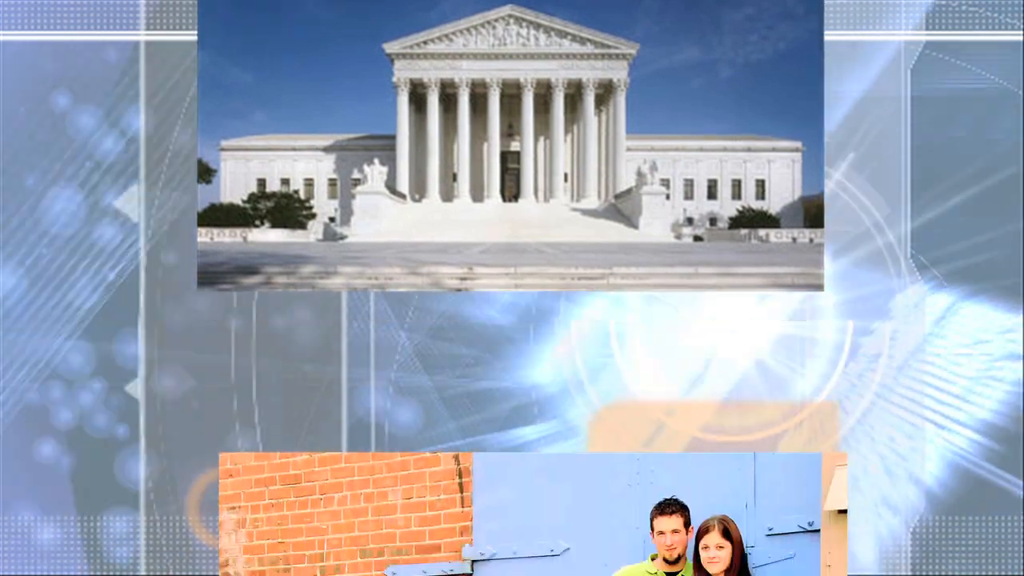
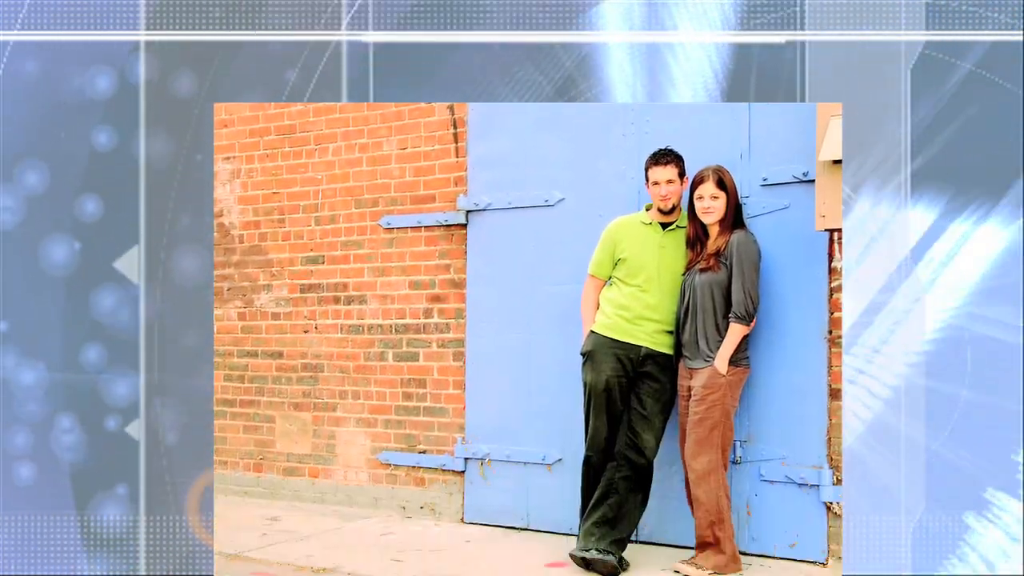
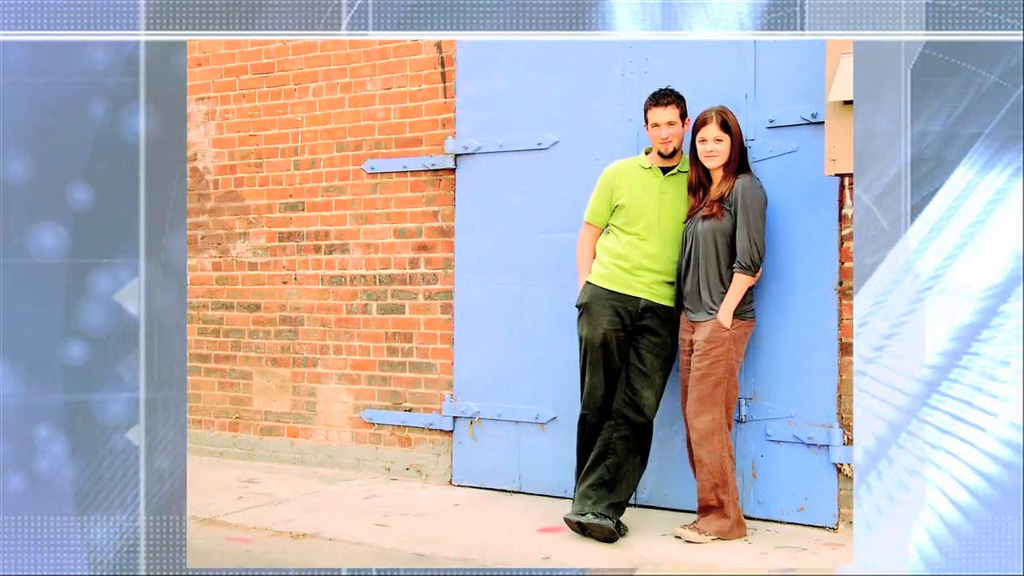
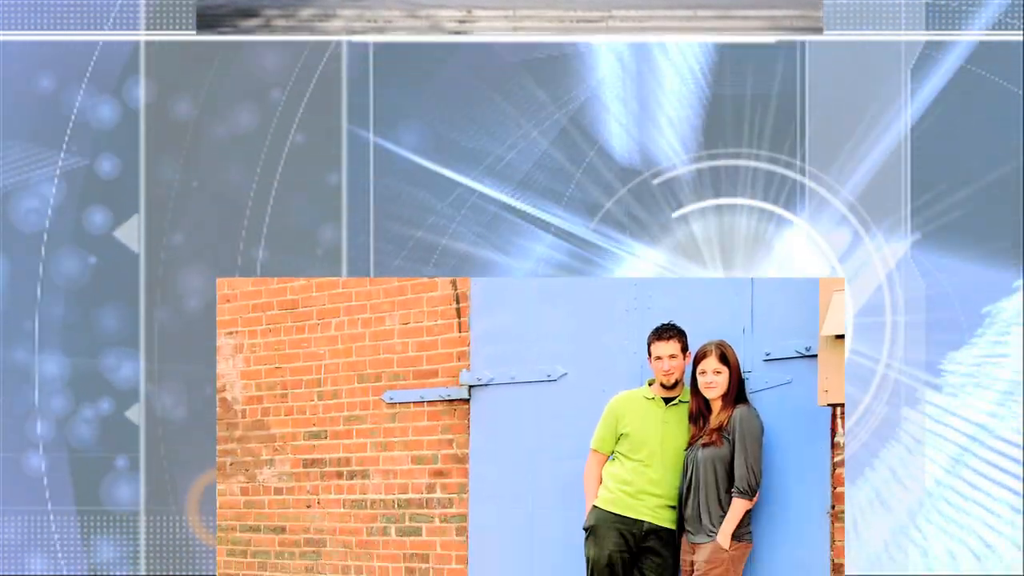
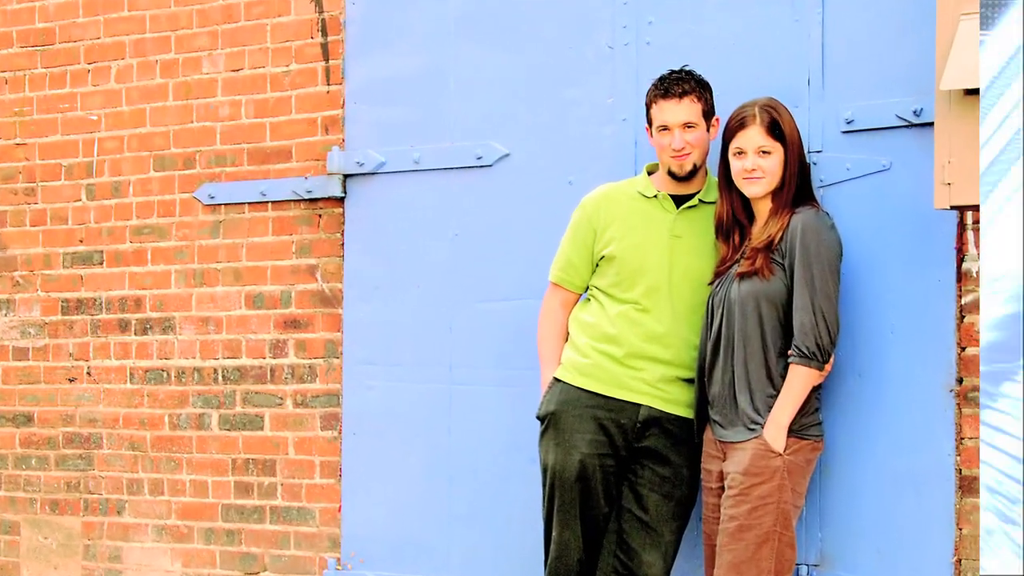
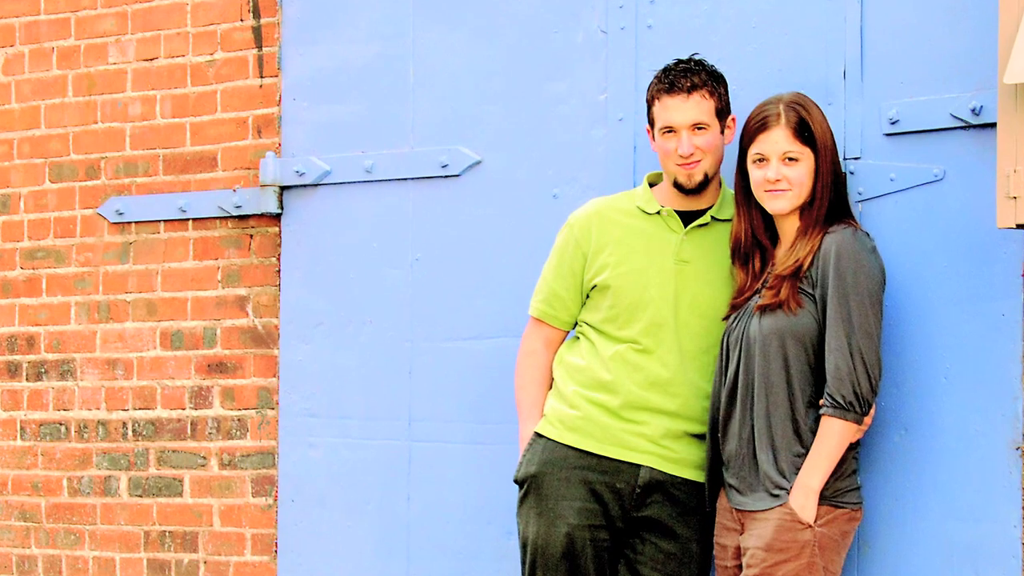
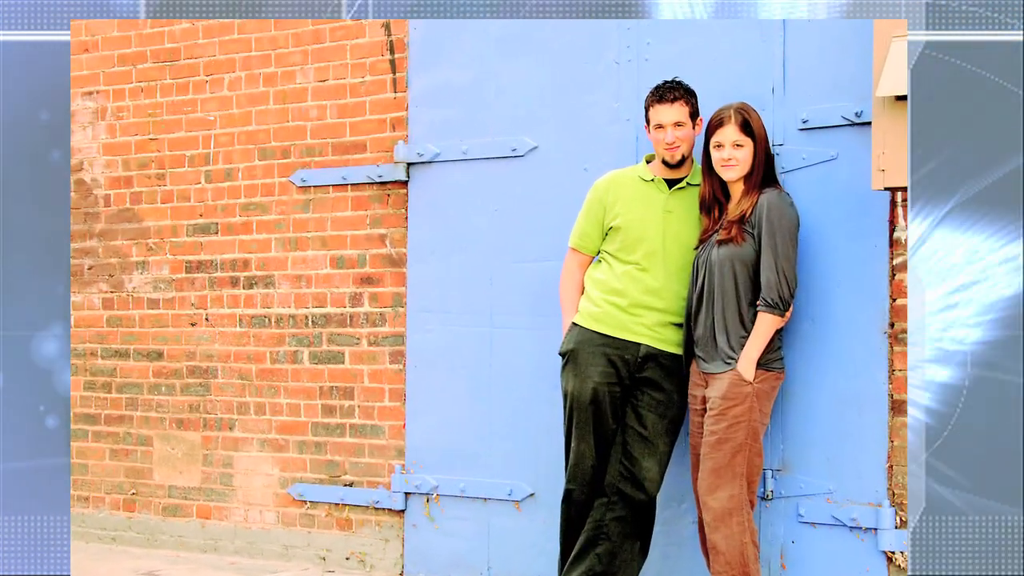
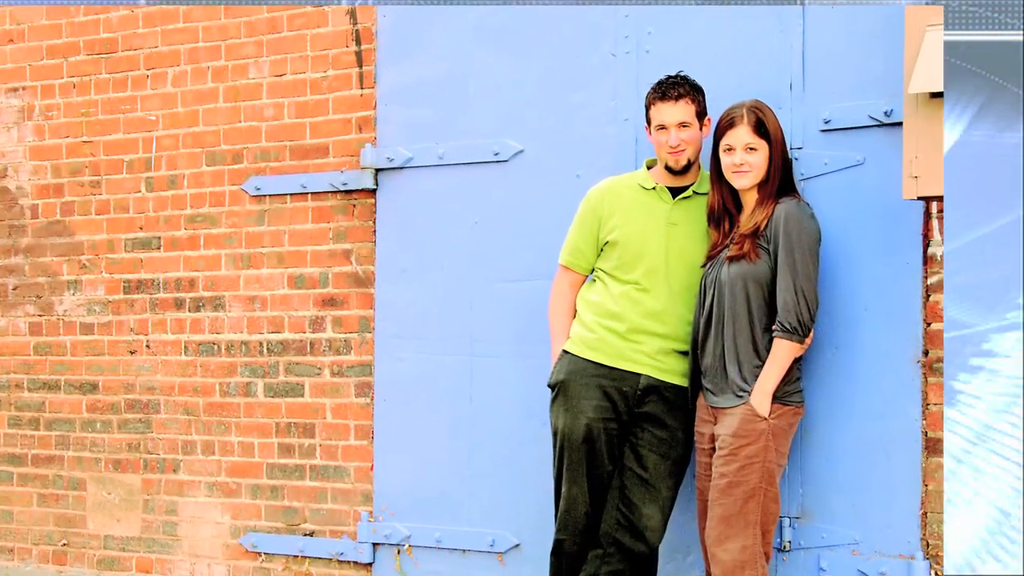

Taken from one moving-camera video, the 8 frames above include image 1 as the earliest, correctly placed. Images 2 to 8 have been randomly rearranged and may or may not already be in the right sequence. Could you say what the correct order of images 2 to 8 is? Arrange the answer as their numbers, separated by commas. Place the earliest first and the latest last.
4, 2, 3, 7, 8, 5, 6
